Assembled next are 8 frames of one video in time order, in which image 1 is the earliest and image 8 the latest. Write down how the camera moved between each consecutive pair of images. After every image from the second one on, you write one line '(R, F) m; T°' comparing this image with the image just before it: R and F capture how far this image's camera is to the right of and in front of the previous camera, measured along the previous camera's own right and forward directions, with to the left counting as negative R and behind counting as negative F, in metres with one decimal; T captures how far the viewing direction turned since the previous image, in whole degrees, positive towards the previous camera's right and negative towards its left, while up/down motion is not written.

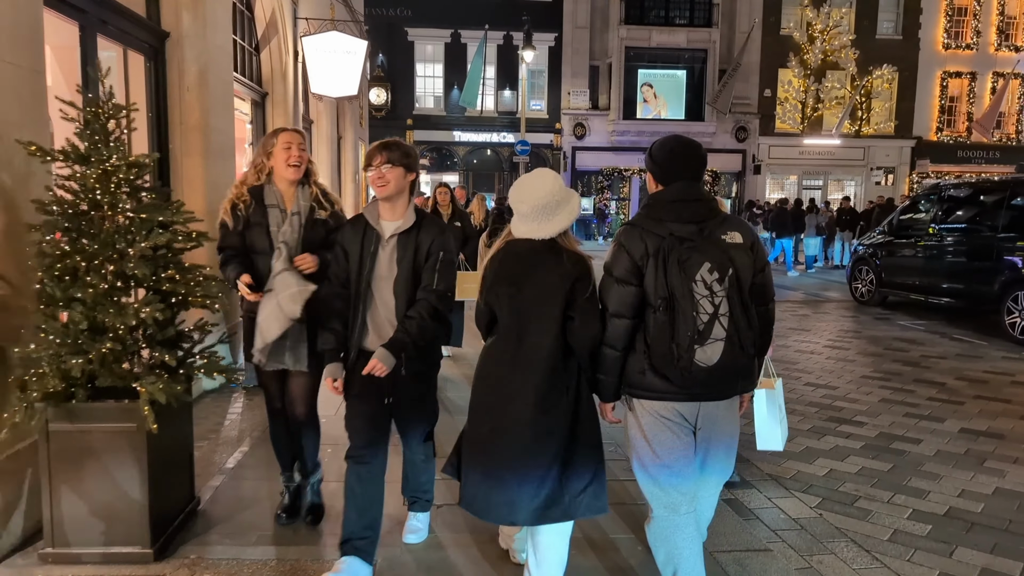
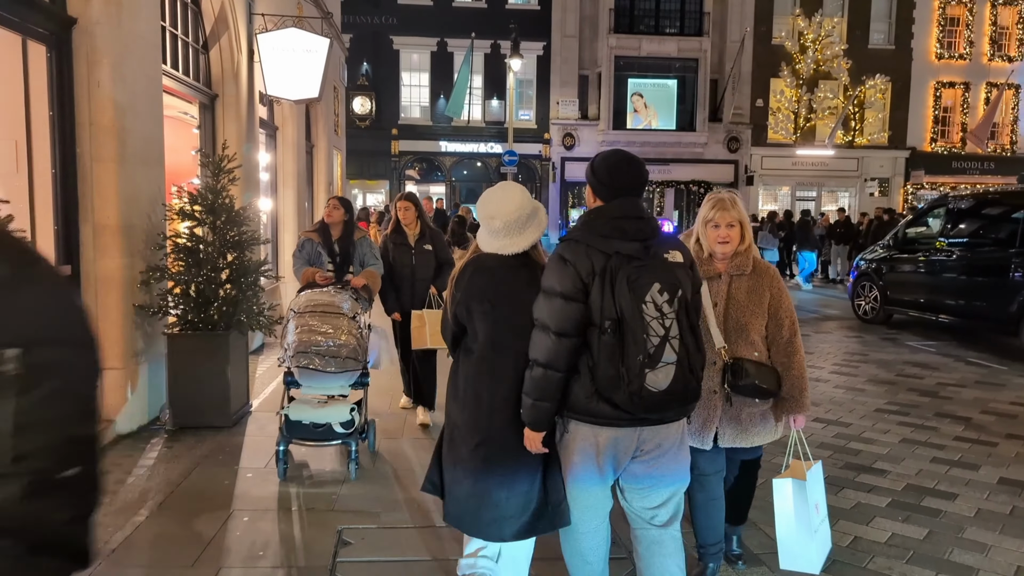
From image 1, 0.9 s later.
(+0.2, +0.8) m; +1°
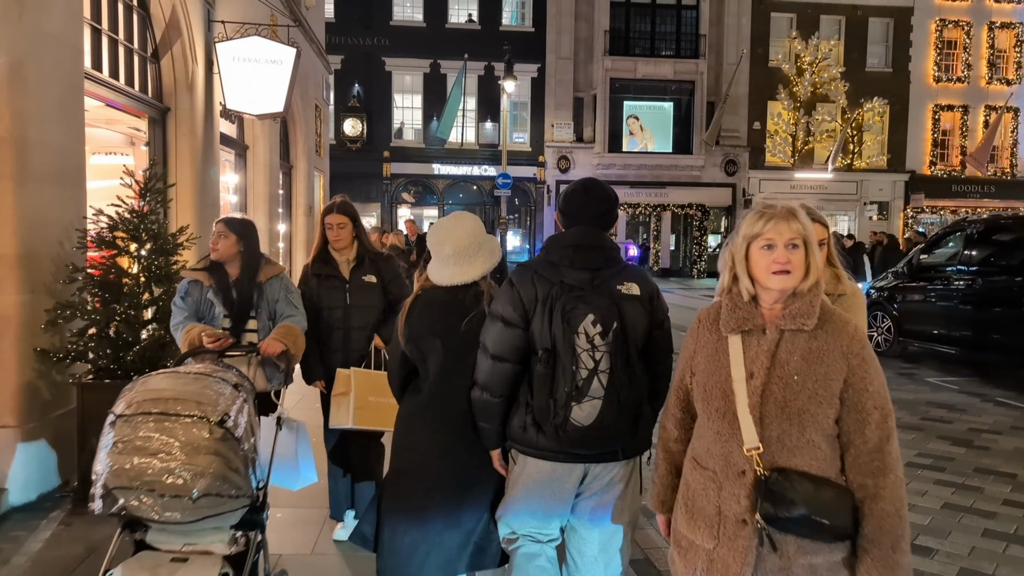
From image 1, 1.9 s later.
(+0.1, +0.8) m; 0°
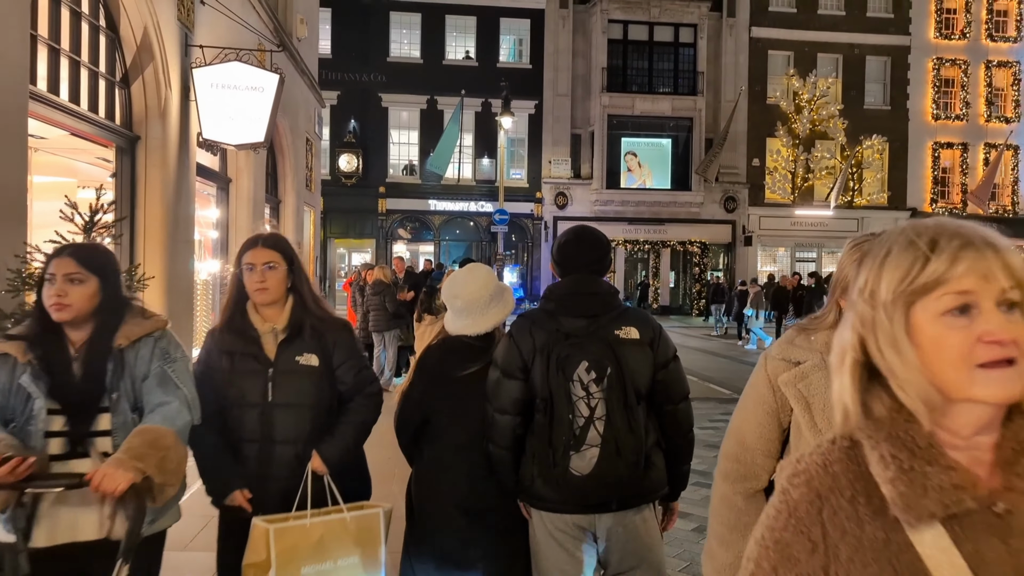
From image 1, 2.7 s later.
(0.0, +0.6) m; 0°
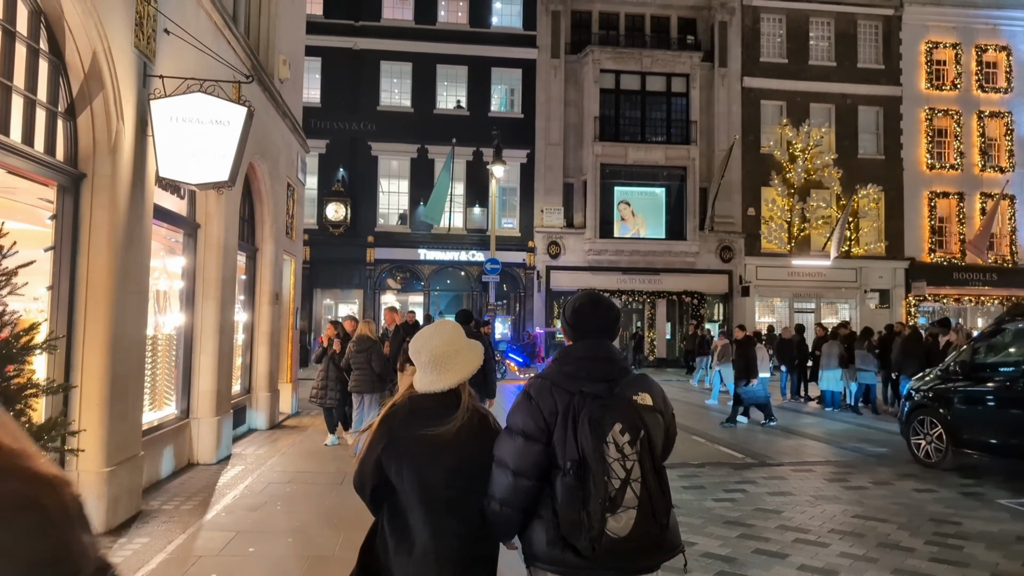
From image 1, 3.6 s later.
(0.0, +0.8) m; +1°
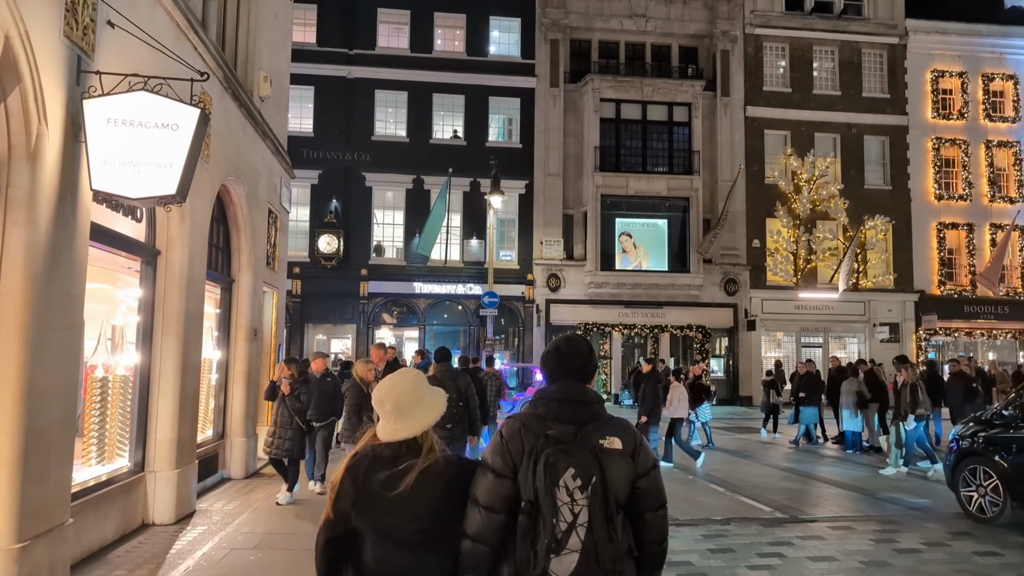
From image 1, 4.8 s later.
(0.0, +1.0) m; 0°
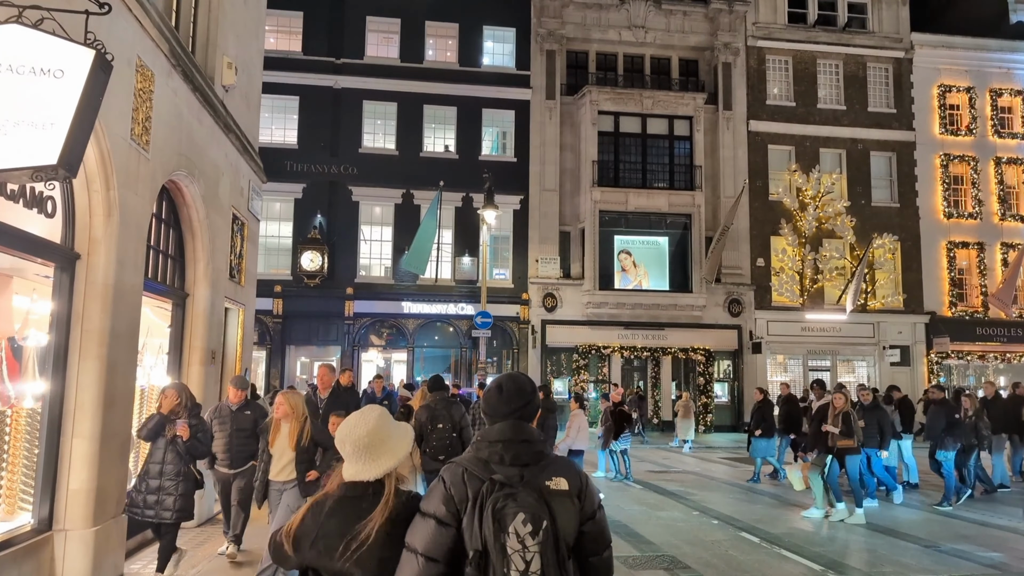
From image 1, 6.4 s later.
(-0.1, +1.5) m; +1°
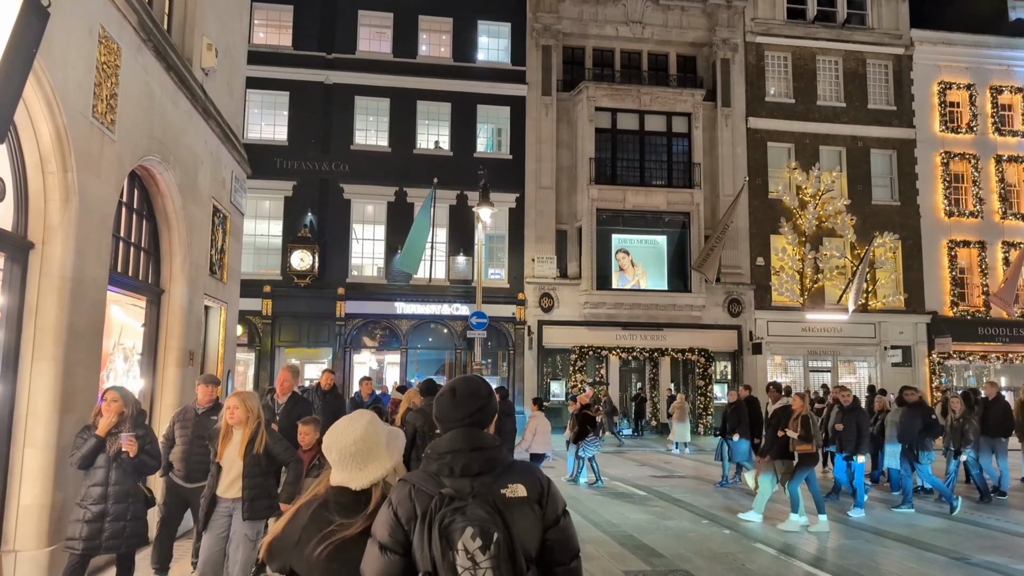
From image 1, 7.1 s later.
(-0.1, +0.6) m; 0°
